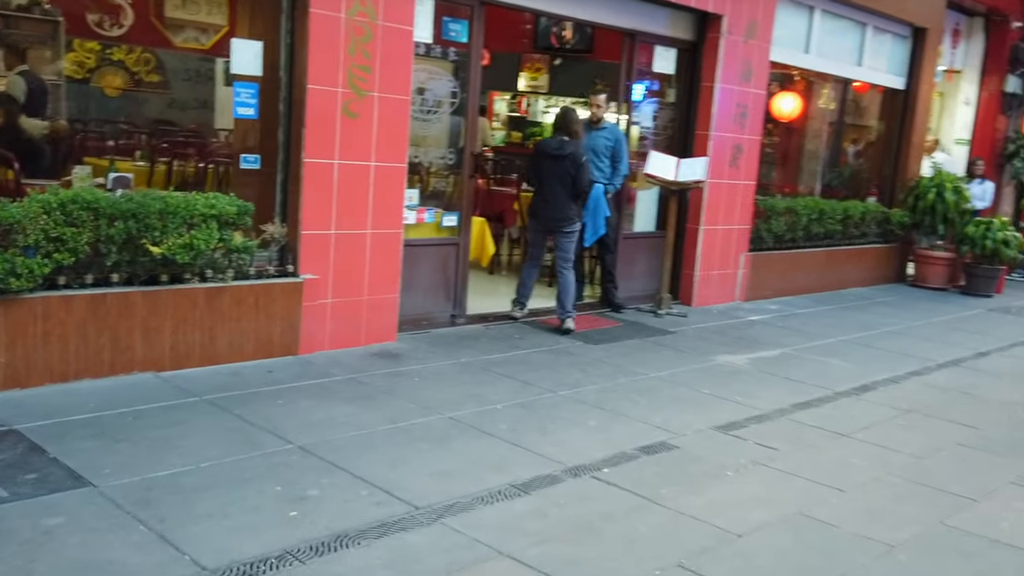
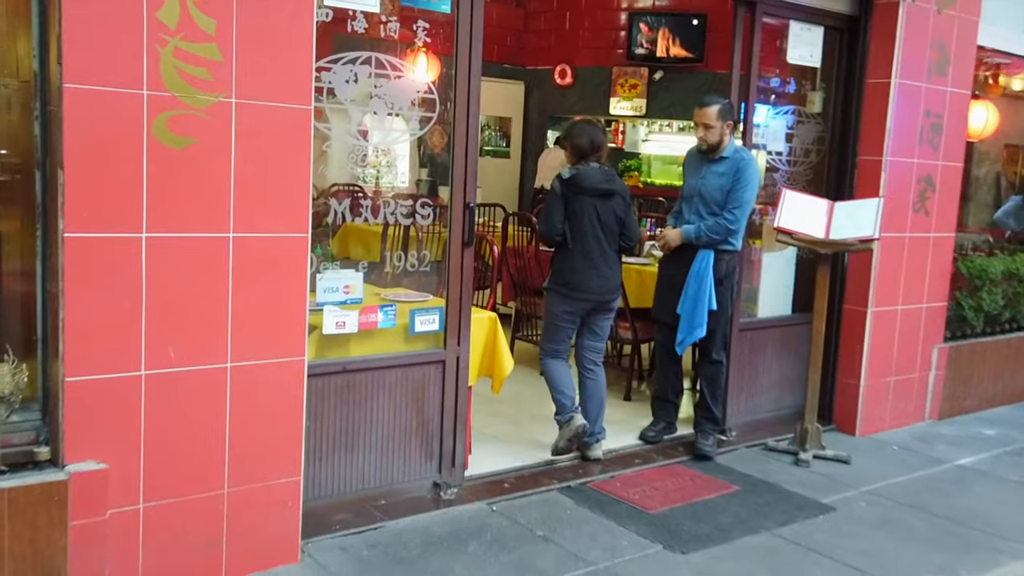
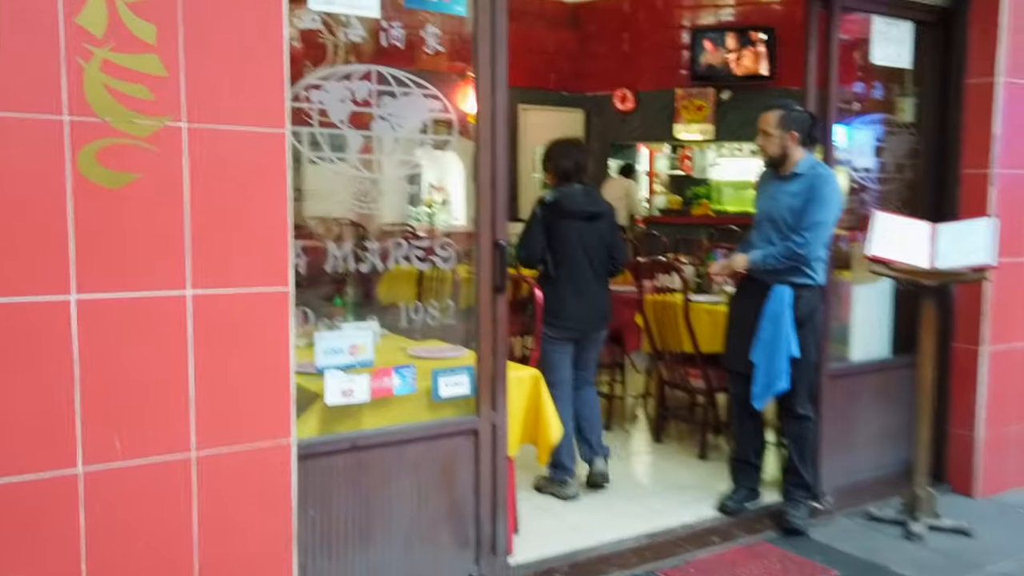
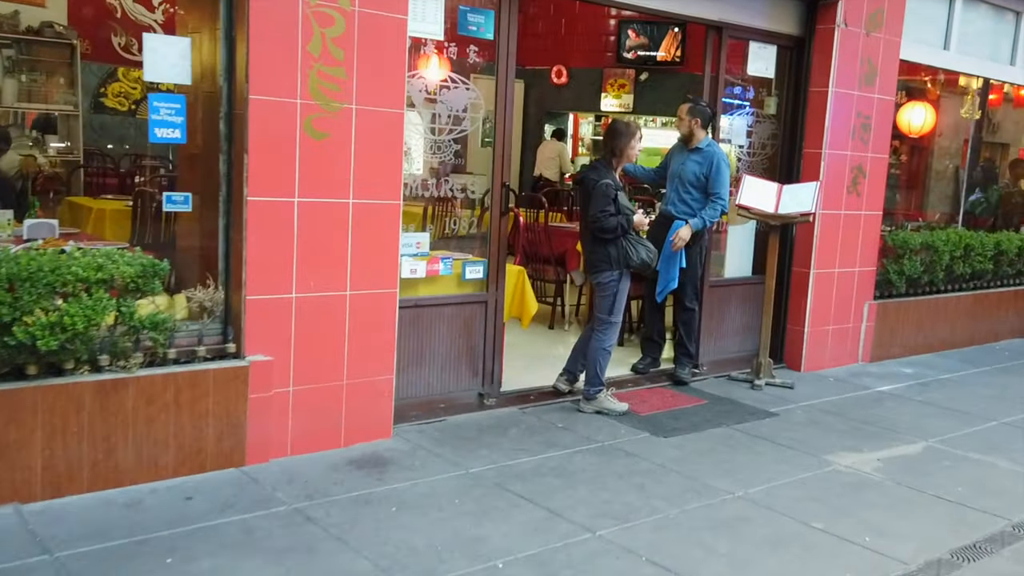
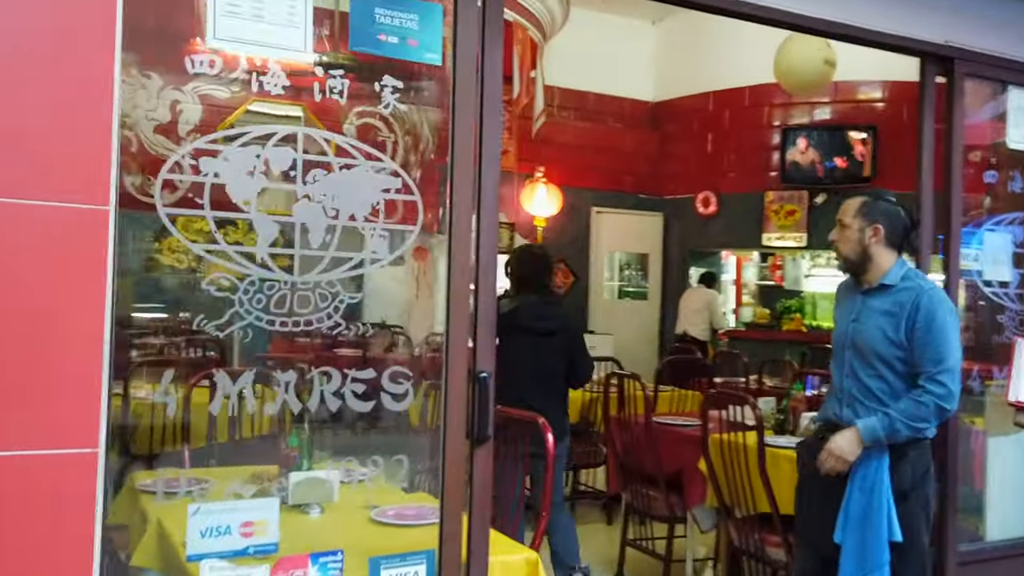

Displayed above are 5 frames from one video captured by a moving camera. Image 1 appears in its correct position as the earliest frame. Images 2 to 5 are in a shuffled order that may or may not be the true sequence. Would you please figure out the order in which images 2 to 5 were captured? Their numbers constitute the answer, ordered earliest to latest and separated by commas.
4, 2, 3, 5
